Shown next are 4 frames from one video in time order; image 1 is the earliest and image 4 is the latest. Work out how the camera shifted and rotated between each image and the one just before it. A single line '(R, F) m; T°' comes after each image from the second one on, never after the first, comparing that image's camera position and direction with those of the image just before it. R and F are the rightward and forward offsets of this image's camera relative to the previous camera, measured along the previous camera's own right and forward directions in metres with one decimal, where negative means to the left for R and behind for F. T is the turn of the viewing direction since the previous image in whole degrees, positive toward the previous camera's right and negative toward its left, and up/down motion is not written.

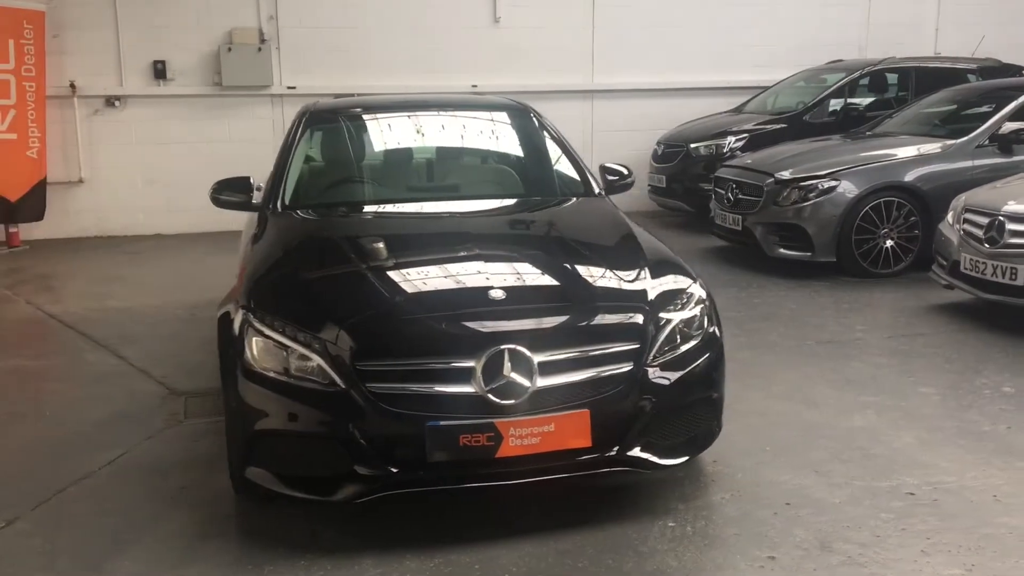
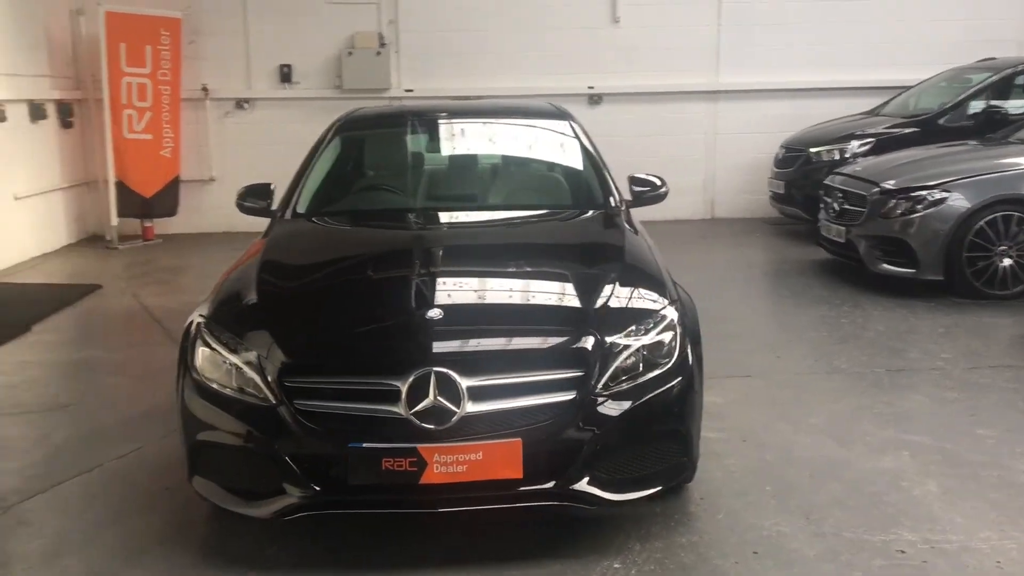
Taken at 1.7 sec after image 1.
(+0.5, +0.1) m; -10°
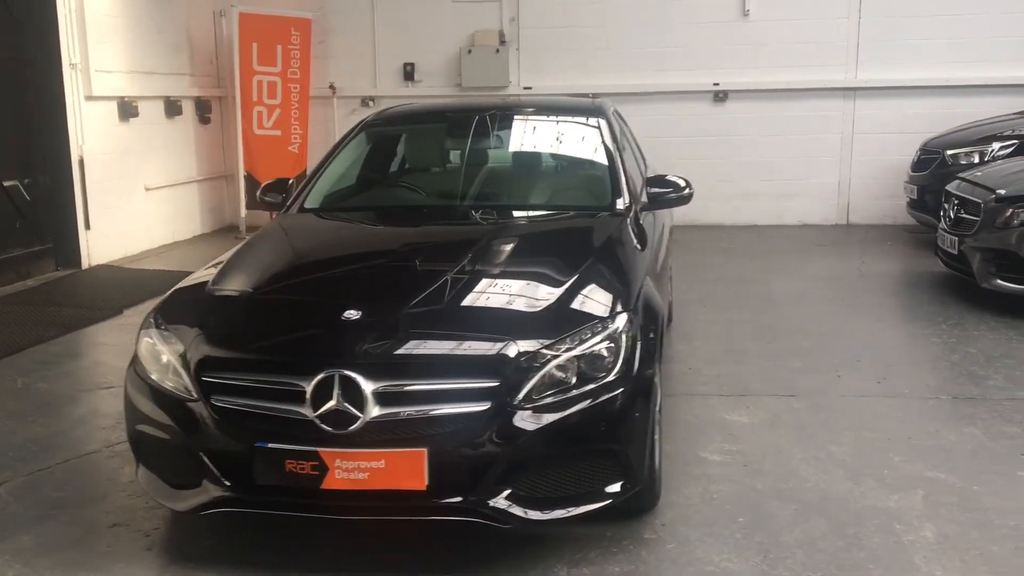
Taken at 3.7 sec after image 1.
(+0.6, +0.2) m; -11°
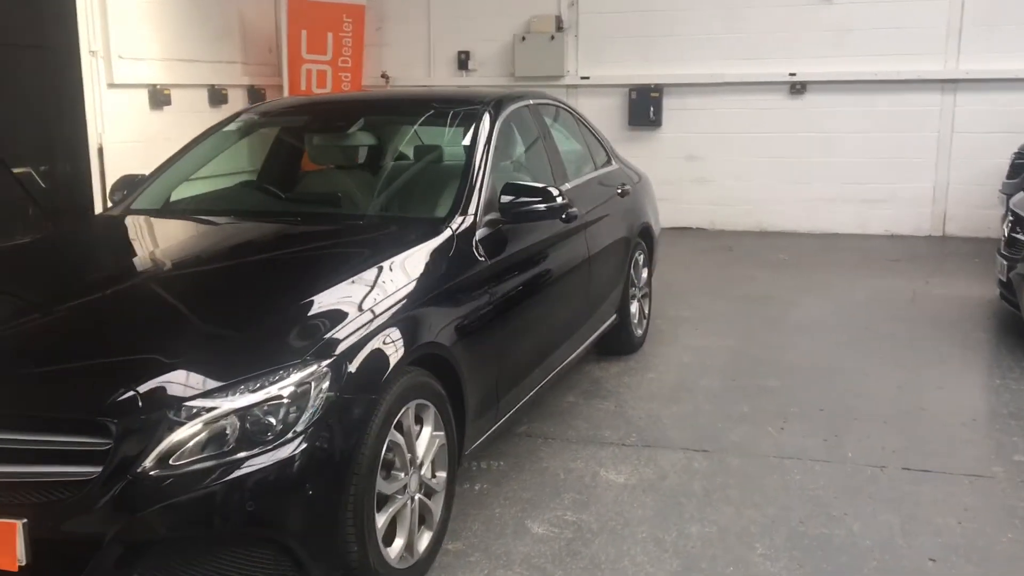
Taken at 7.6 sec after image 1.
(+0.9, +0.6) m; -10°
